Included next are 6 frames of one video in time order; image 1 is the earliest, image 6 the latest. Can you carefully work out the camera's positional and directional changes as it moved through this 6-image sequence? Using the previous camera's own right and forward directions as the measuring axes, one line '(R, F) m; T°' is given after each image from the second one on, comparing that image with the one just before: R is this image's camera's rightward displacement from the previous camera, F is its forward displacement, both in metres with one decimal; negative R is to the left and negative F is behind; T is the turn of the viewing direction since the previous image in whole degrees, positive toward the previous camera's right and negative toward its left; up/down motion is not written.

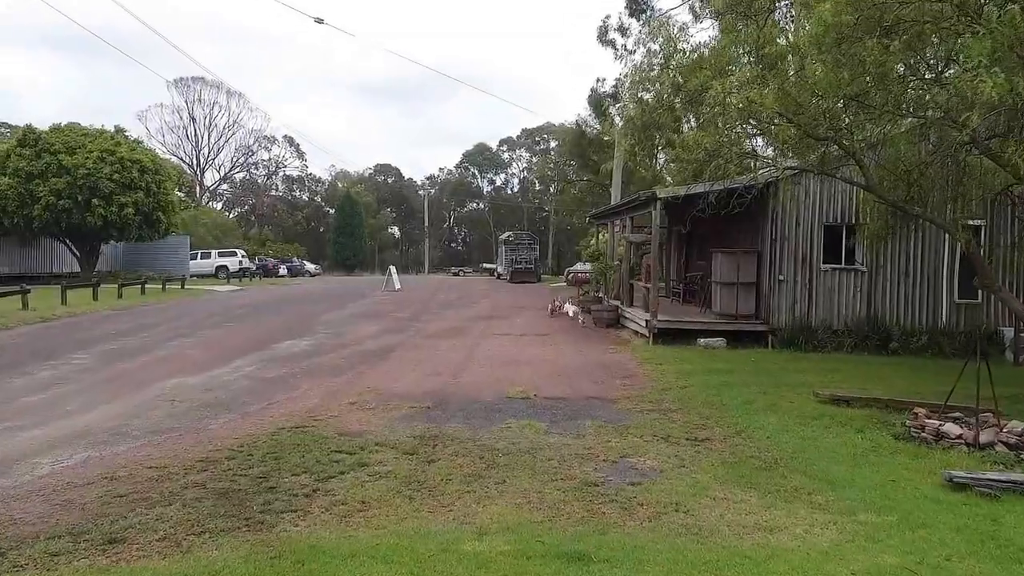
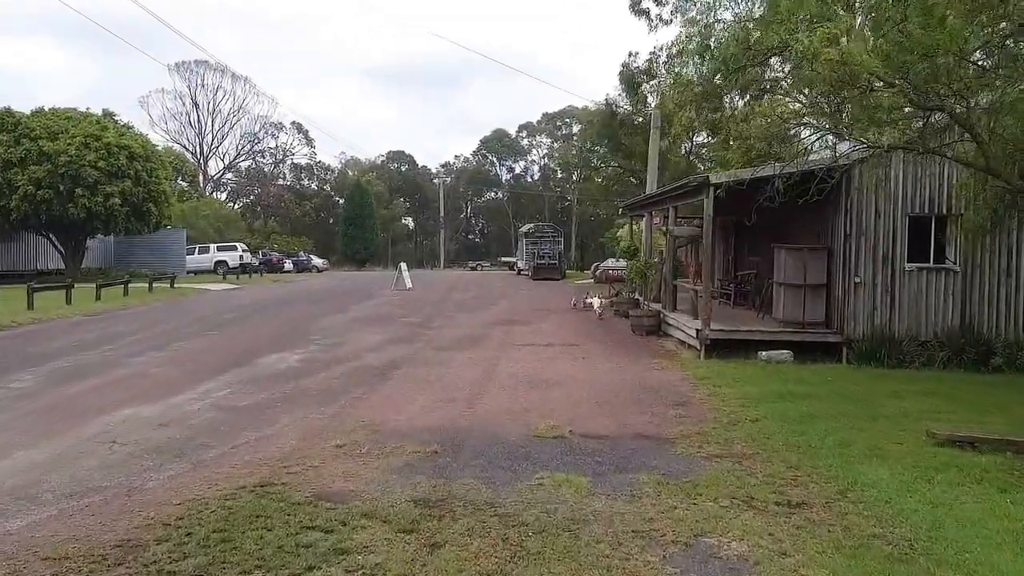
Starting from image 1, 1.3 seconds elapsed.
(-0.1, +1.7) m; -1°
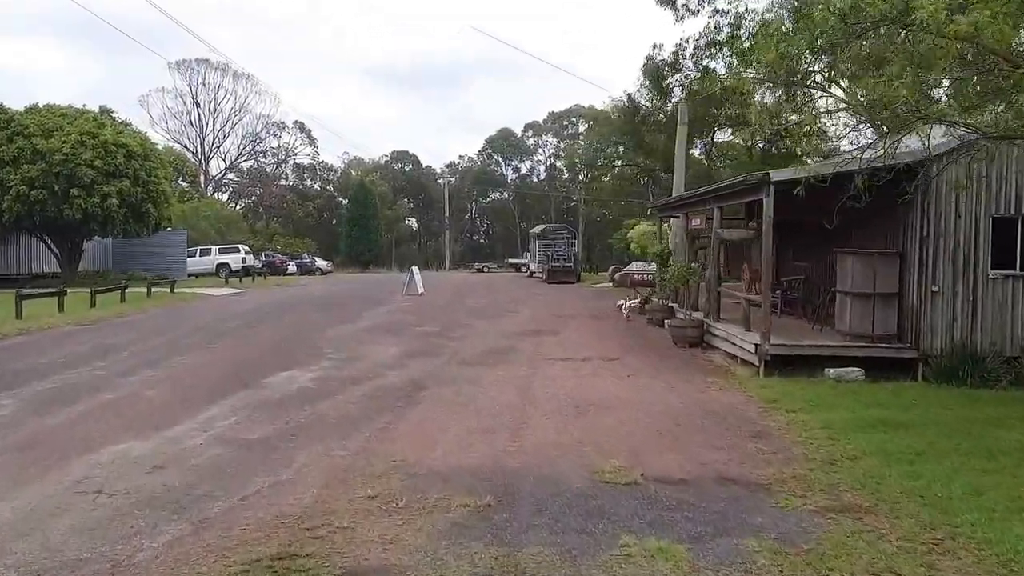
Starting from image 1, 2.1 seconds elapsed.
(-0.3, +1.1) m; 0°
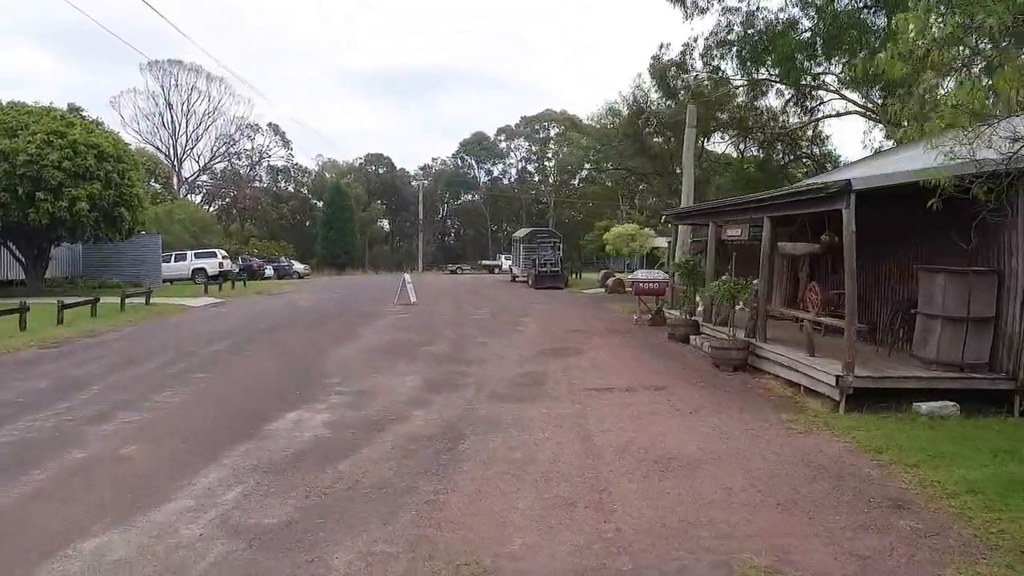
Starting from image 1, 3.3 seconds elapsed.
(-0.6, +1.5) m; +2°
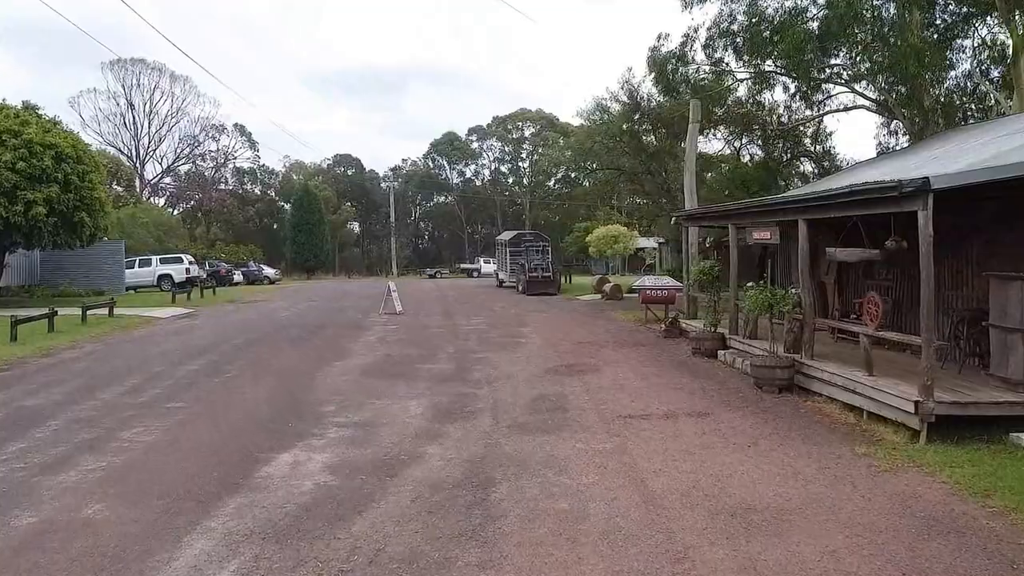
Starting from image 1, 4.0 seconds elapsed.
(-0.4, +1.2) m; +2°
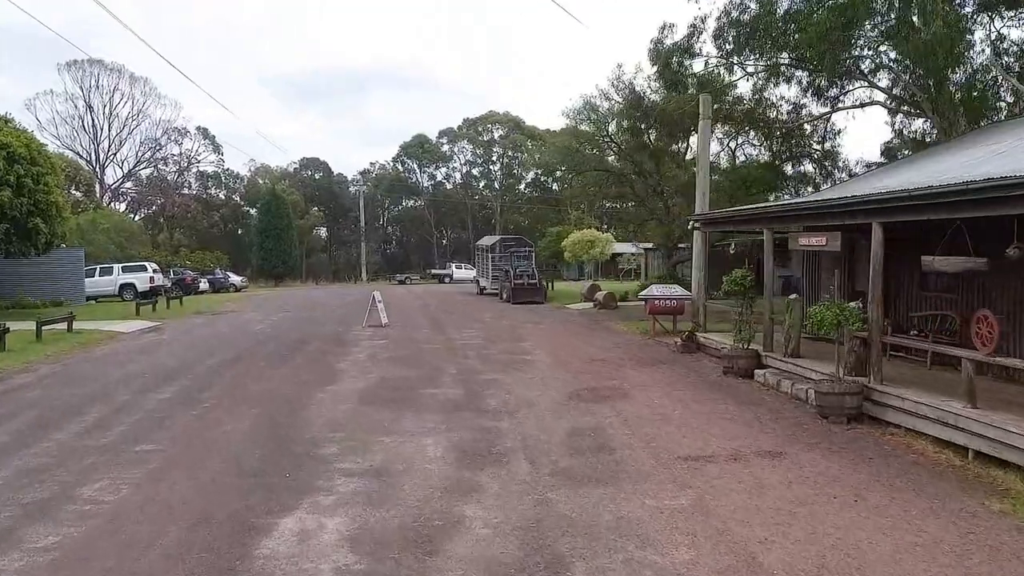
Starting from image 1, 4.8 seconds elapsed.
(-0.5, +1.4) m; +2°
